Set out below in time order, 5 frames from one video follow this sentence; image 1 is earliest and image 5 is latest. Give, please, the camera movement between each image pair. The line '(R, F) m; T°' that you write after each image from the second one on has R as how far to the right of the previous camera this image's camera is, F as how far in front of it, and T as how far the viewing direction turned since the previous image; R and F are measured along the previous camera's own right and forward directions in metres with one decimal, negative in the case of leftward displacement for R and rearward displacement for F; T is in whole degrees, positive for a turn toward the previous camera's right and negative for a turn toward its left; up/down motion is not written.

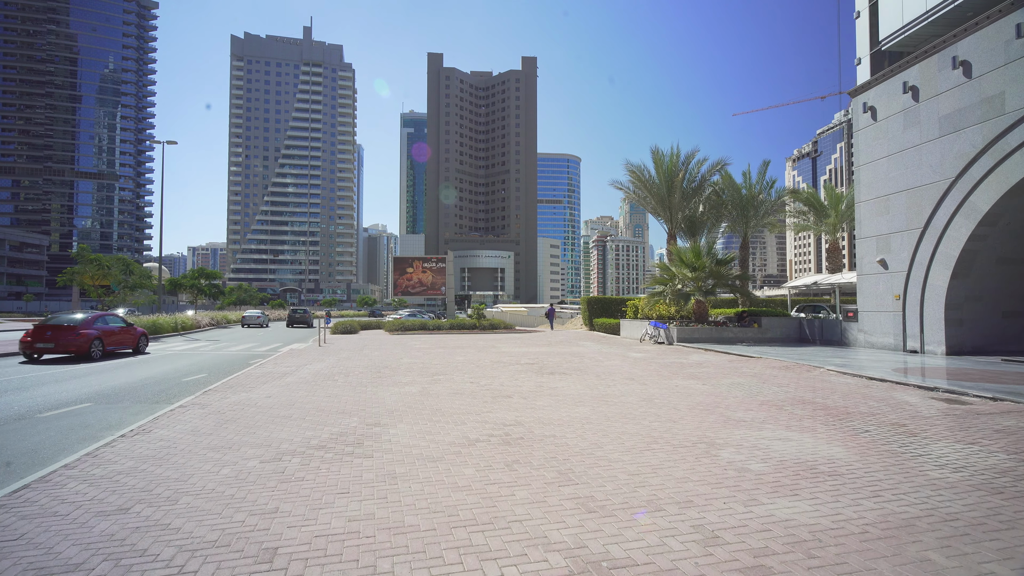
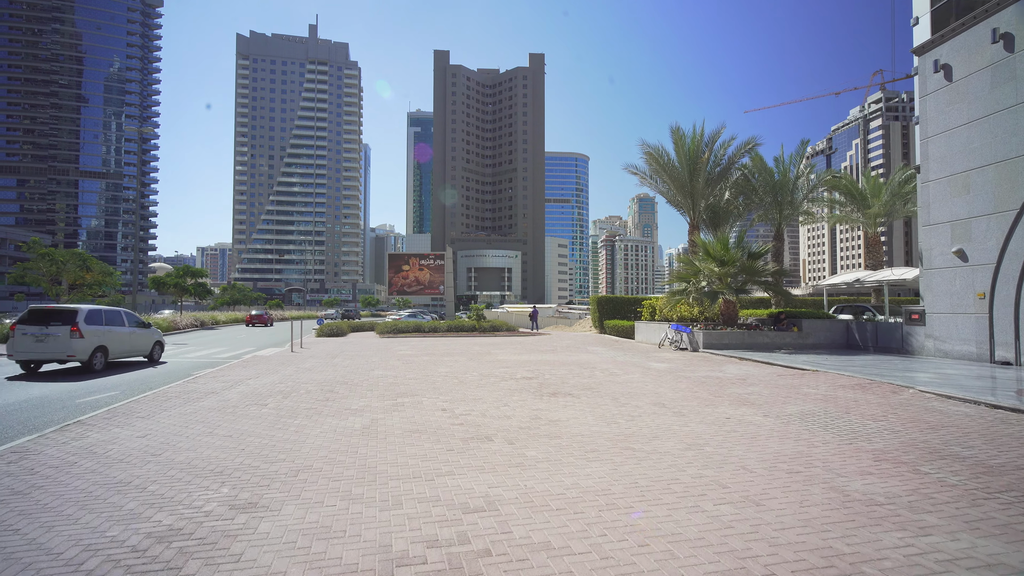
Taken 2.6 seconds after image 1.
(+0.3, +2.8) m; -1°
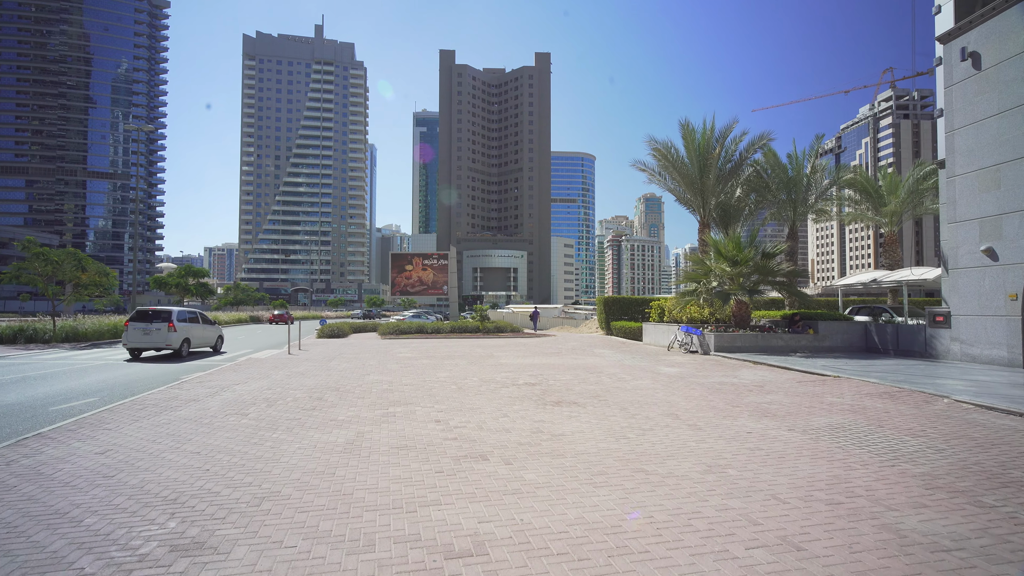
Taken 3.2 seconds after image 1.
(+0.1, +0.6) m; -1°
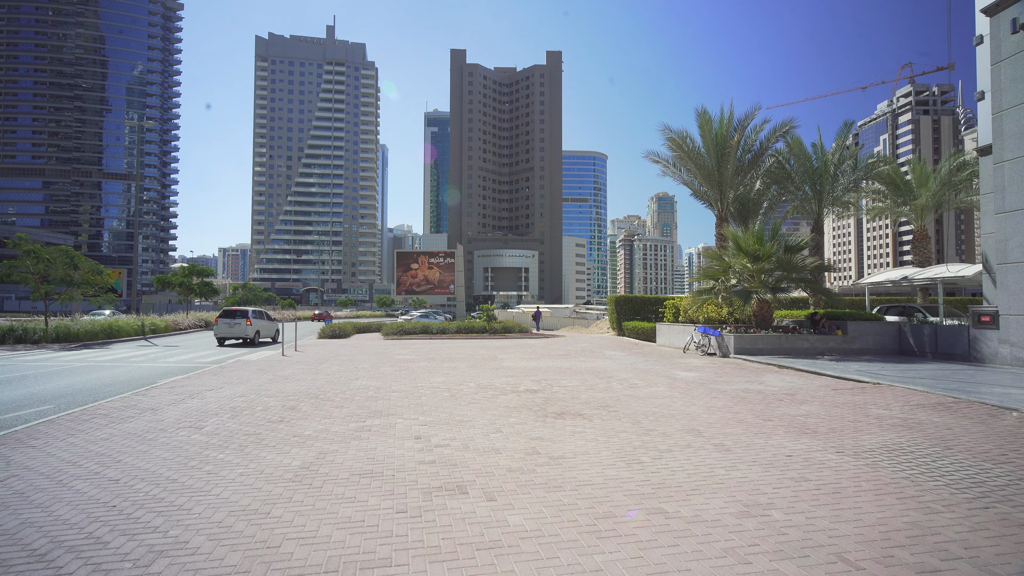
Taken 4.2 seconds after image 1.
(+0.2, +1.1) m; -1°
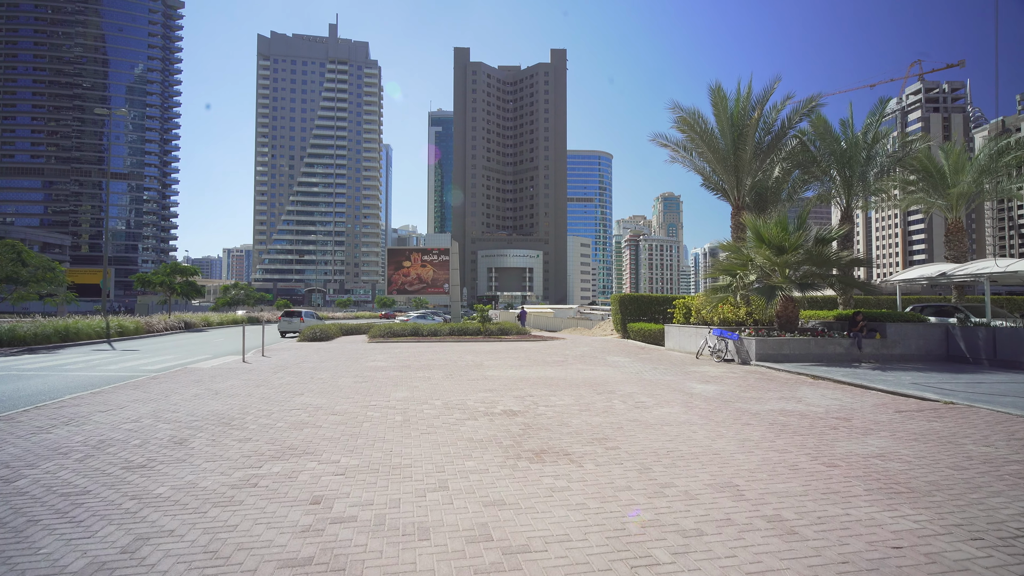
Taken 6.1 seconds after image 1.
(+0.4, +2.0) m; -1°
